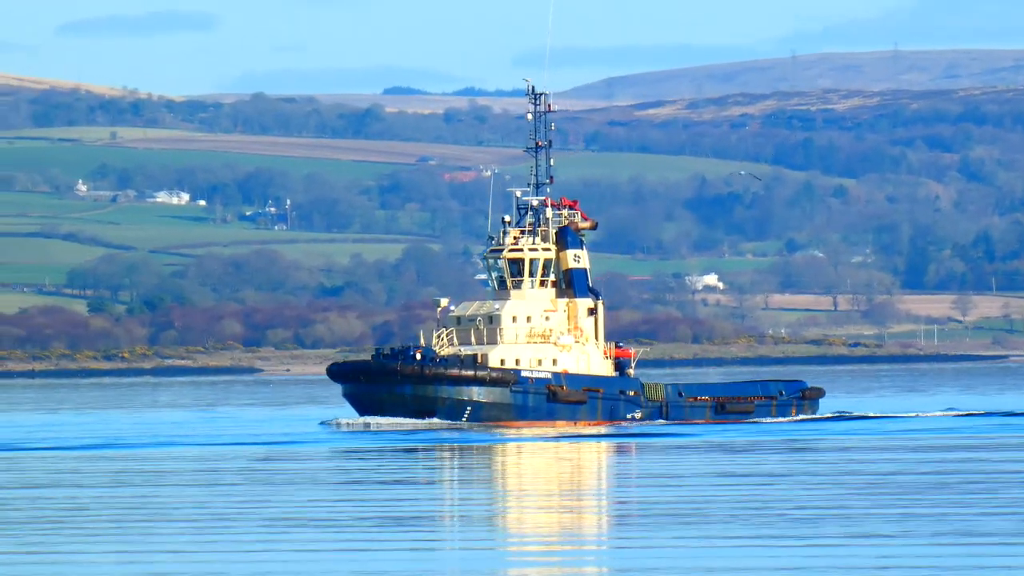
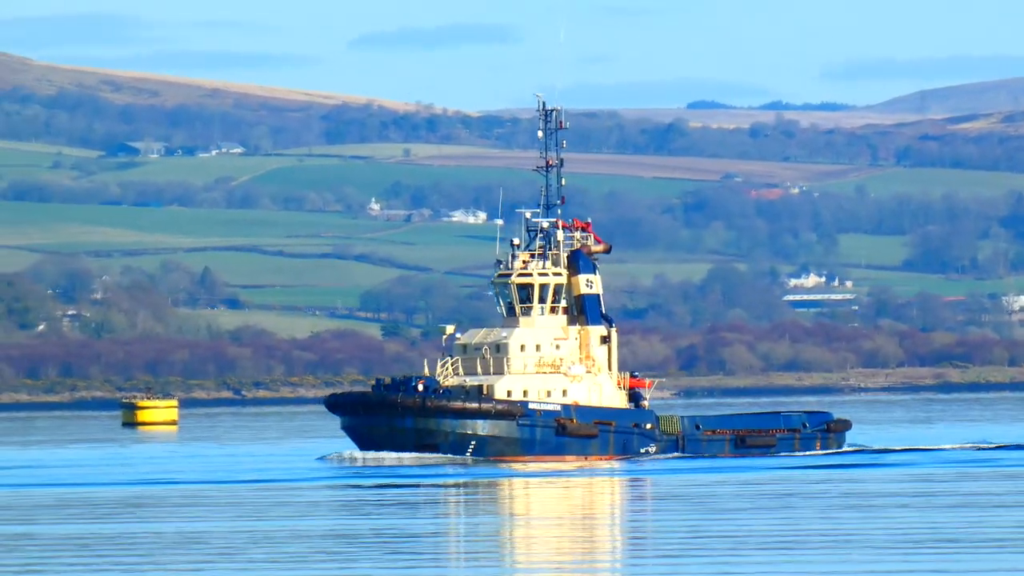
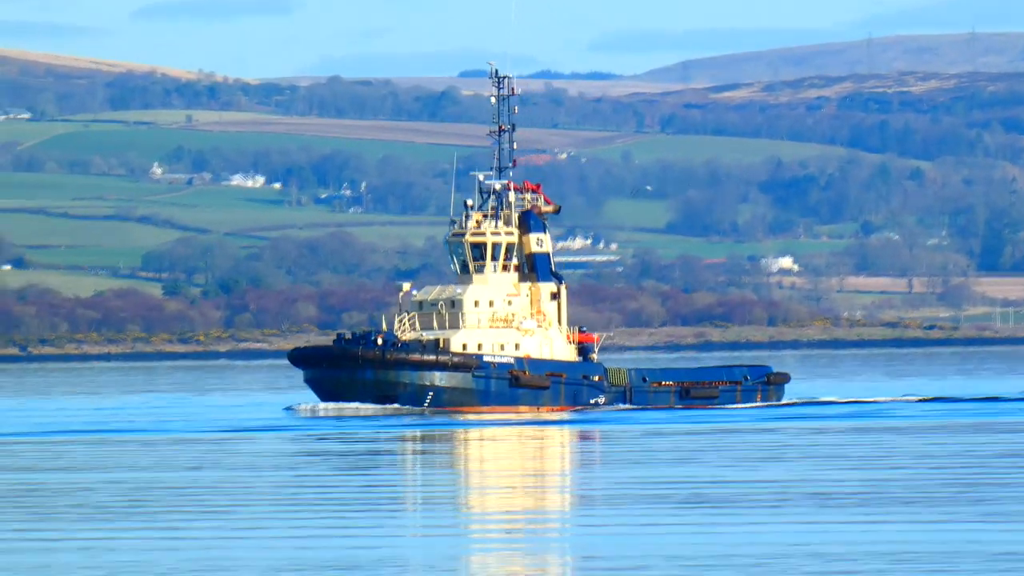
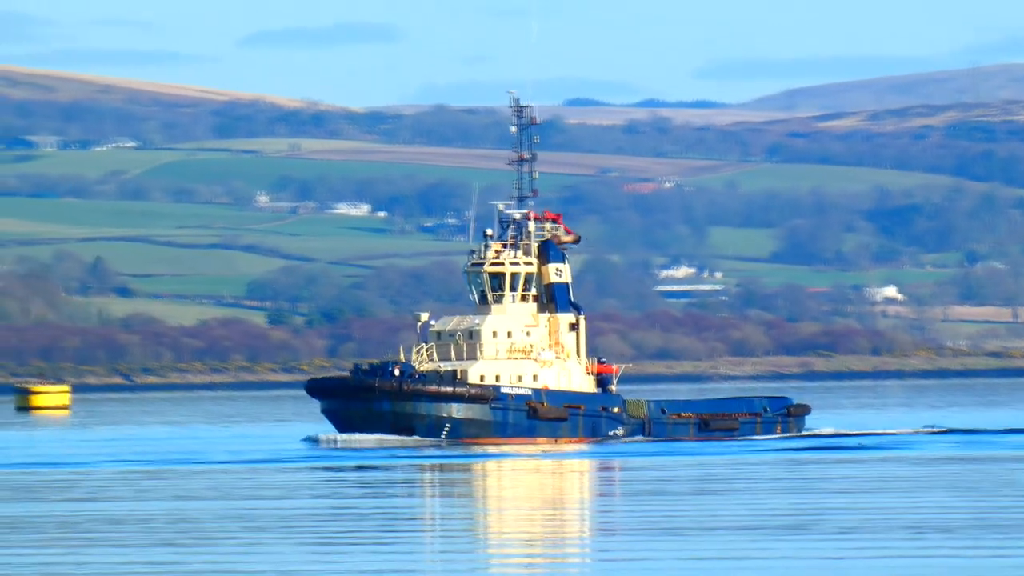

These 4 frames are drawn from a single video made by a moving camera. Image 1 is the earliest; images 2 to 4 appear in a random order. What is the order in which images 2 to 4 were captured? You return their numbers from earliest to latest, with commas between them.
3, 4, 2
